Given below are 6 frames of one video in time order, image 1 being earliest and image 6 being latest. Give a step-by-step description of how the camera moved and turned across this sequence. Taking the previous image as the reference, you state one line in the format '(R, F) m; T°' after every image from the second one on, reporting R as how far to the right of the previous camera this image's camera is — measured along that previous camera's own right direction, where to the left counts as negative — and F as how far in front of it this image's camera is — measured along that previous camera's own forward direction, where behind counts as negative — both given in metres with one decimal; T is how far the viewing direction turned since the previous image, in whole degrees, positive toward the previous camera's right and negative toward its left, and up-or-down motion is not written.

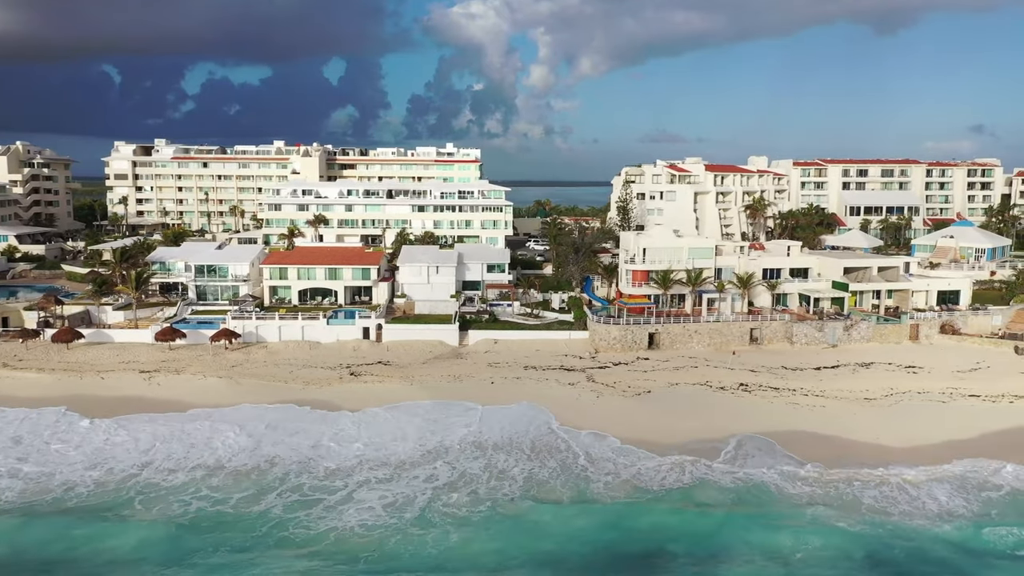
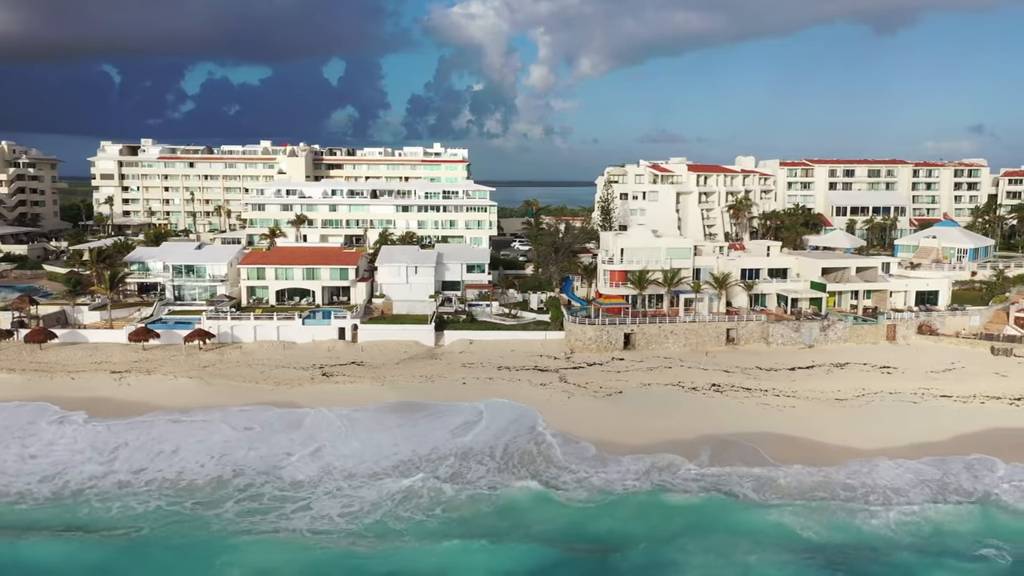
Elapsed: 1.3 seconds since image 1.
(+1.5, +0.1) m; 0°
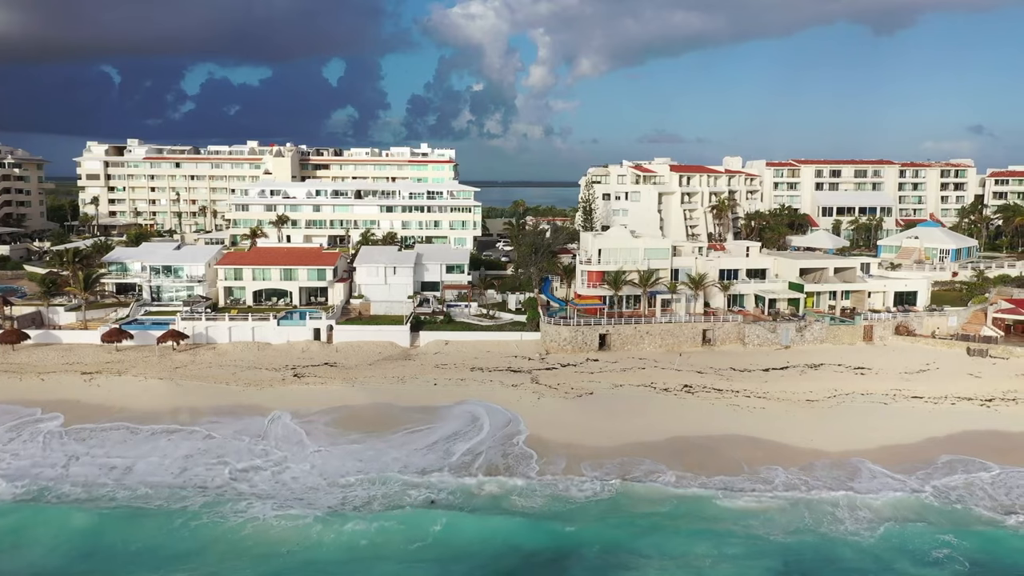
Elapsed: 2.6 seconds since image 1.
(+1.5, +0.1) m; 0°
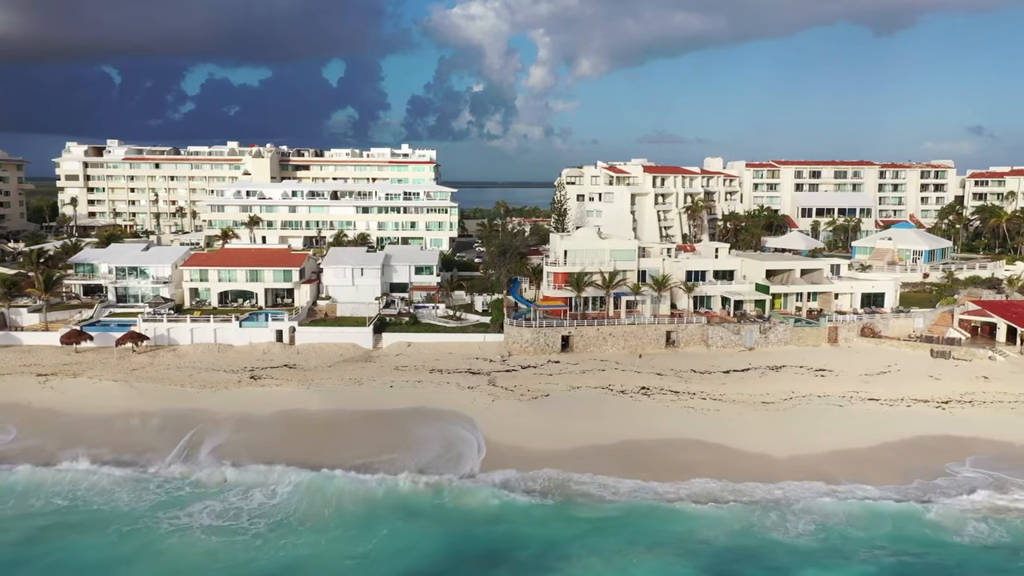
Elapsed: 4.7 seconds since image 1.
(+2.3, +0.2) m; 0°
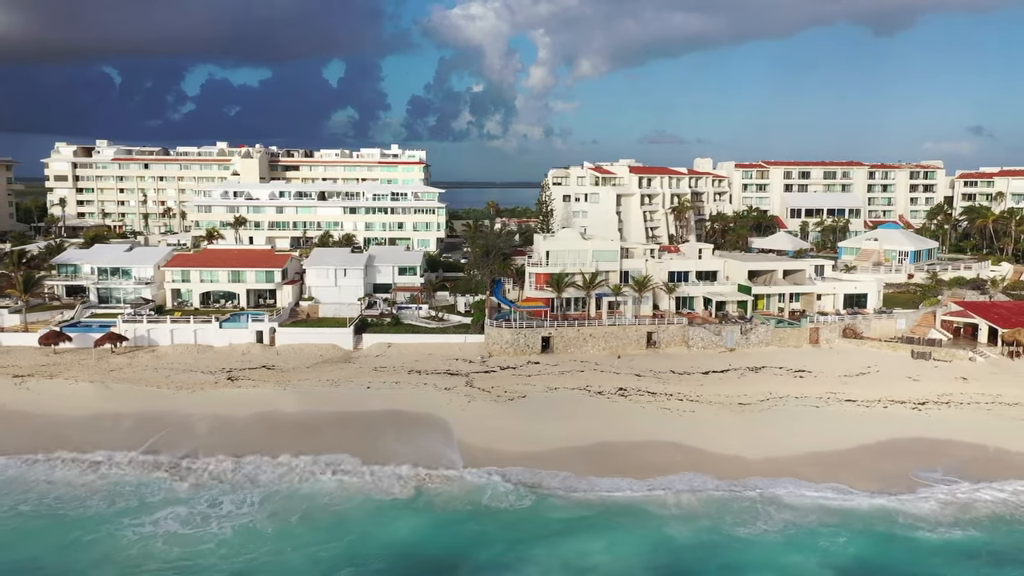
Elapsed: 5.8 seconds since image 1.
(+1.2, +0.1) m; 0°
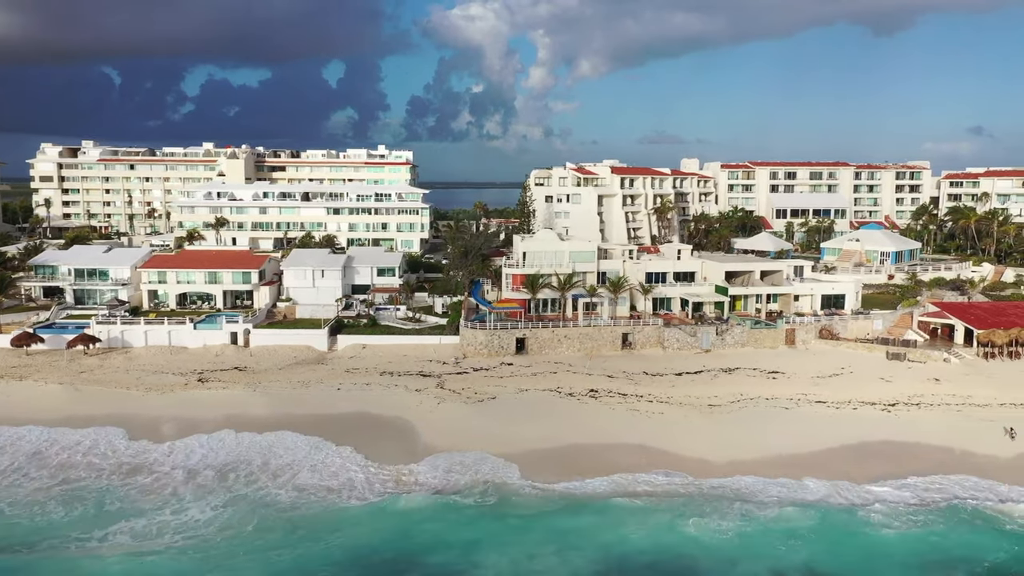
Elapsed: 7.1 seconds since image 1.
(+1.5, +0.1) m; 0°
